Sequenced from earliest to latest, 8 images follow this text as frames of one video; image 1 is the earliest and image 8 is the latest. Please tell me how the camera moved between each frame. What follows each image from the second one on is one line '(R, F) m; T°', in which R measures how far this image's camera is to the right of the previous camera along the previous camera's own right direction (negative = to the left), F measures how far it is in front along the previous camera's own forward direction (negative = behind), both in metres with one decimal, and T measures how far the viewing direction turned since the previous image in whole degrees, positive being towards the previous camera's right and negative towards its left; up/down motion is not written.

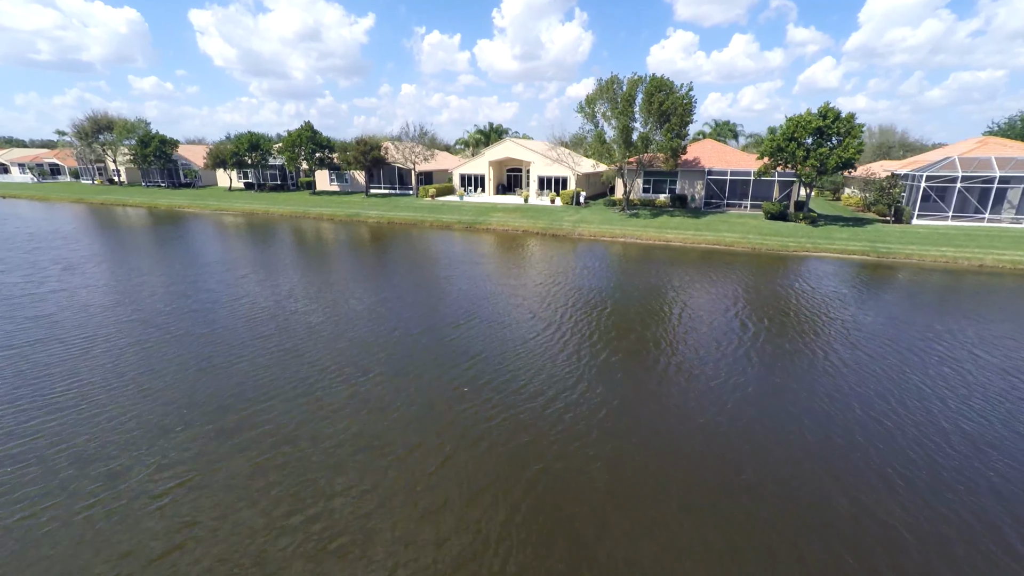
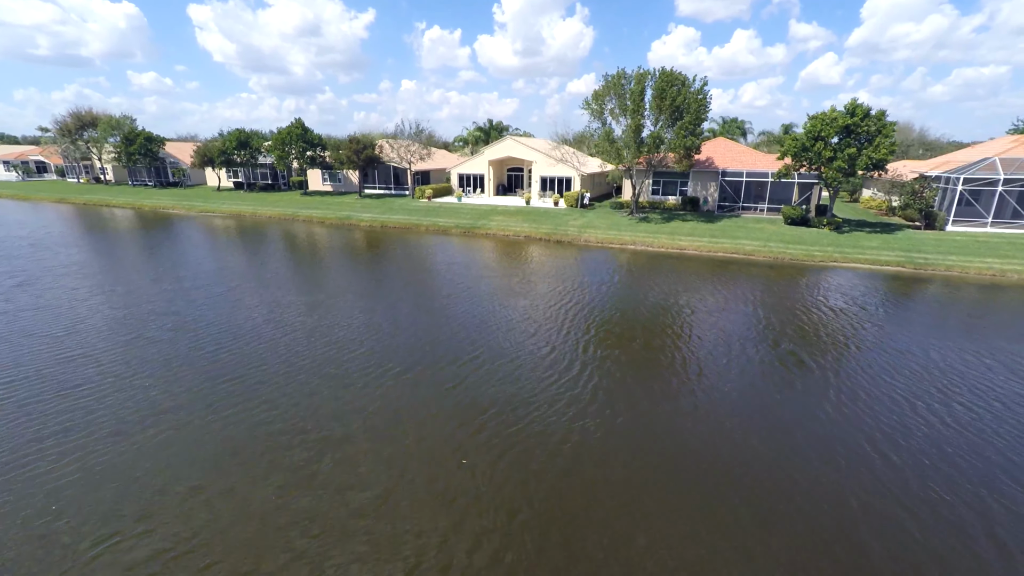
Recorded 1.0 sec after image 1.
(-0.1, +2.4) m; 0°
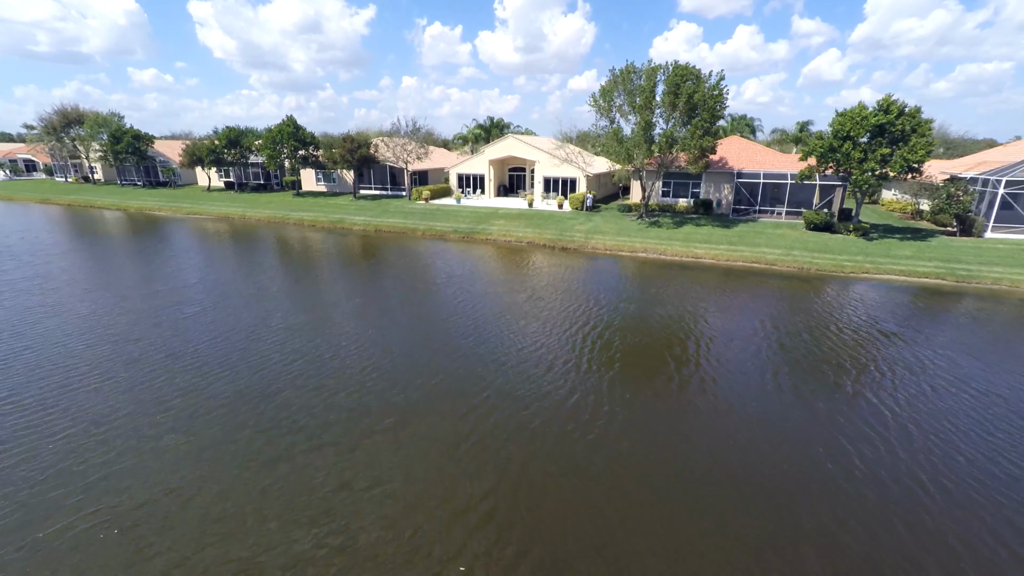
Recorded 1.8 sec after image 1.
(-0.1, +2.2) m; 0°
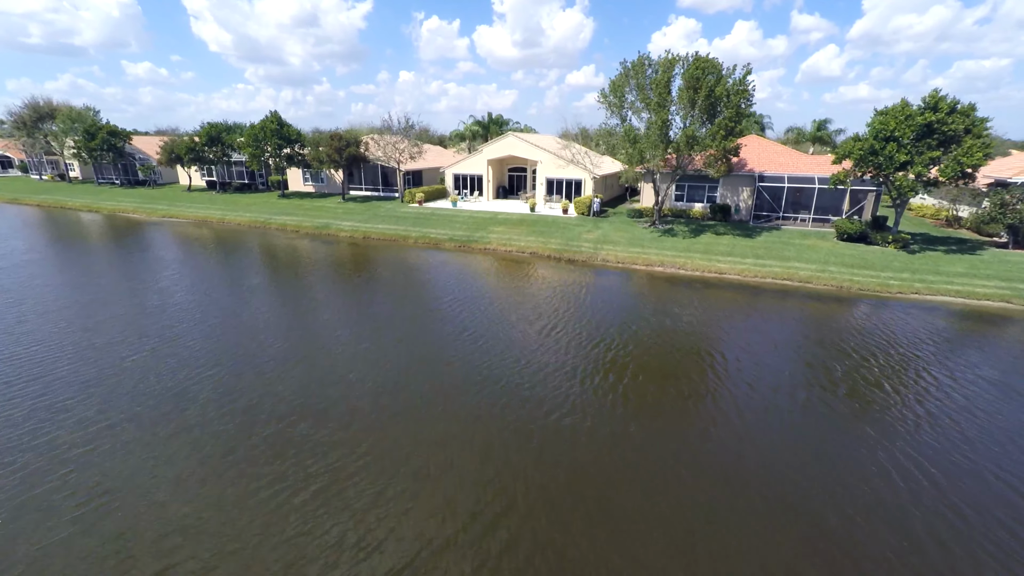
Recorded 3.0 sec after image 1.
(-0.2, +3.0) m; 0°
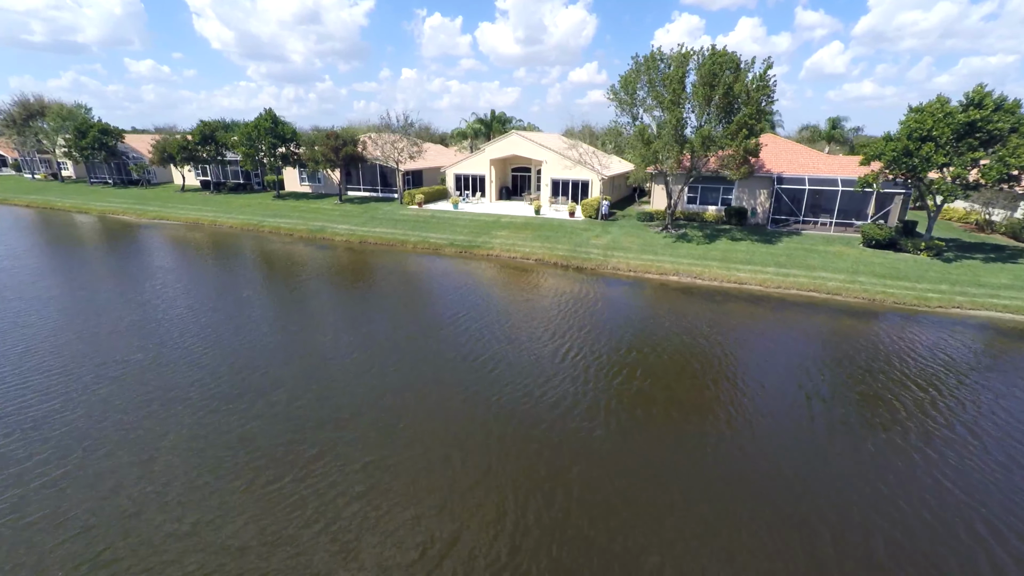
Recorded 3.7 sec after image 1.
(-0.1, +1.7) m; 0°
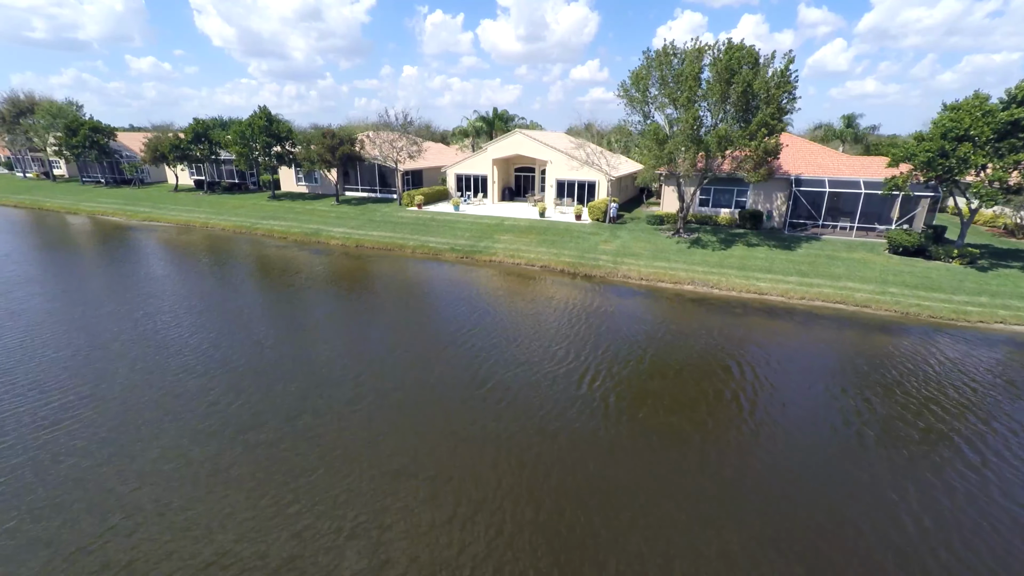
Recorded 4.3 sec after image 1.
(-0.2, +1.5) m; 0°
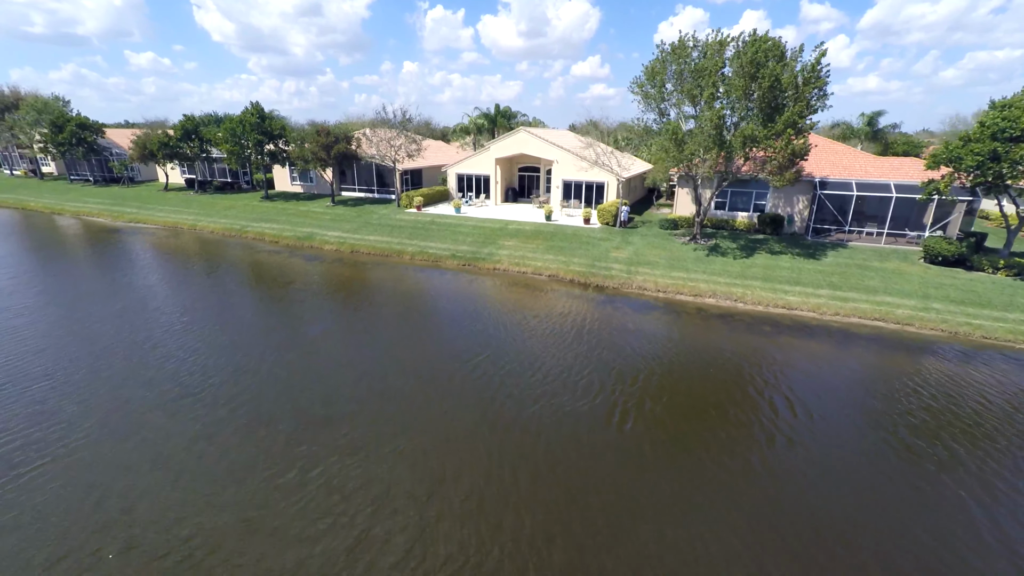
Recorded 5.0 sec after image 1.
(-0.3, +1.8) m; 0°
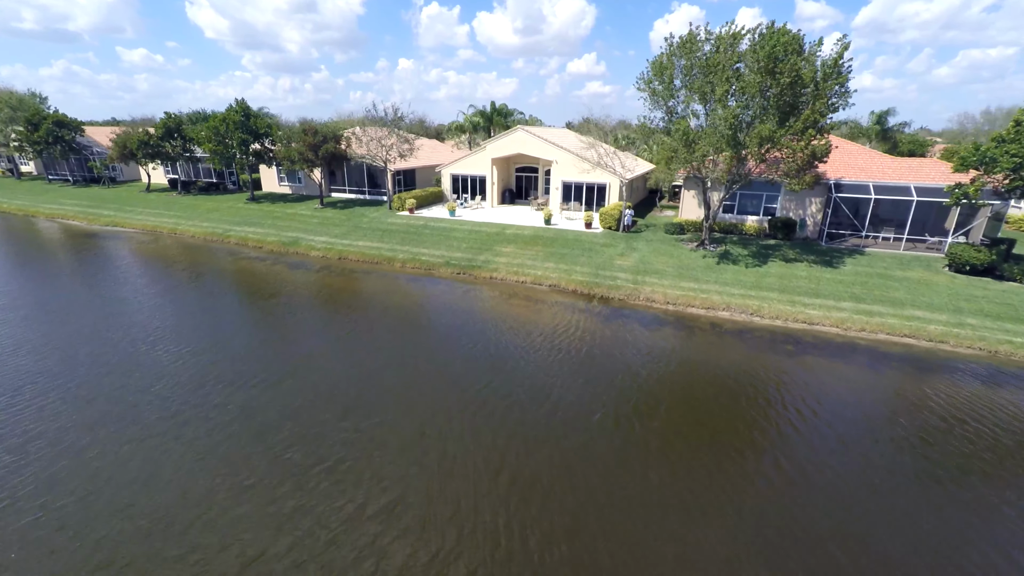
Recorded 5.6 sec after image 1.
(-0.1, +1.6) m; 0°
